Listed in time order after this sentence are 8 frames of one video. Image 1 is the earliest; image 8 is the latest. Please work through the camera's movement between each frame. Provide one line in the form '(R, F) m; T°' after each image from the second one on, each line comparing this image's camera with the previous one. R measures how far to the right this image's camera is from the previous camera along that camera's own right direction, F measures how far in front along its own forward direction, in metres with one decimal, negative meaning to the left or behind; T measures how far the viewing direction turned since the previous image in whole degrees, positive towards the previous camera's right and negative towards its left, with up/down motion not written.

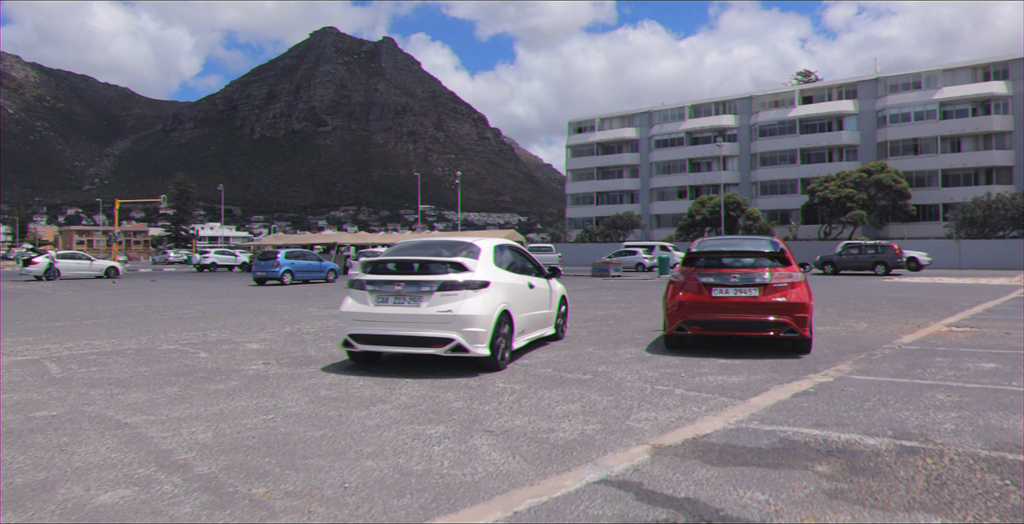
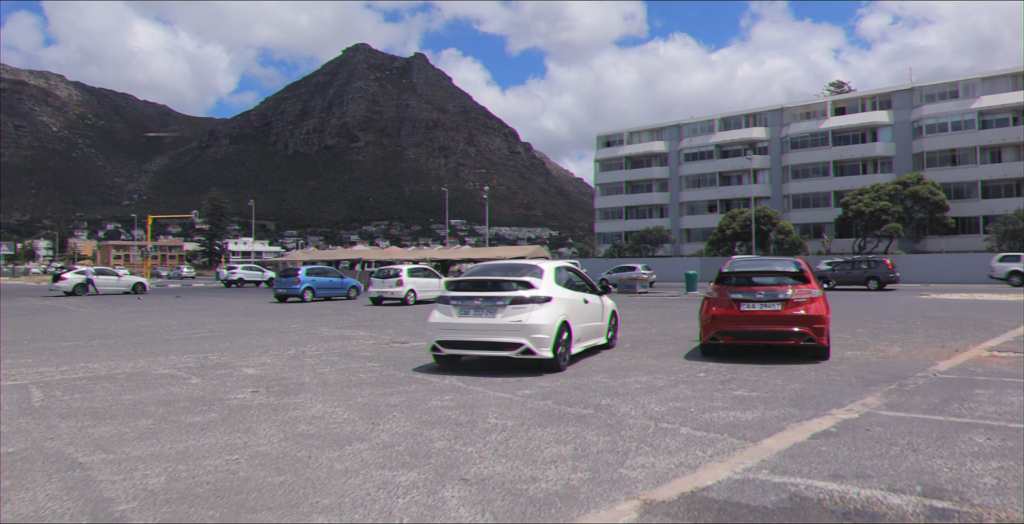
(+0.3, +0.5) m; -2°
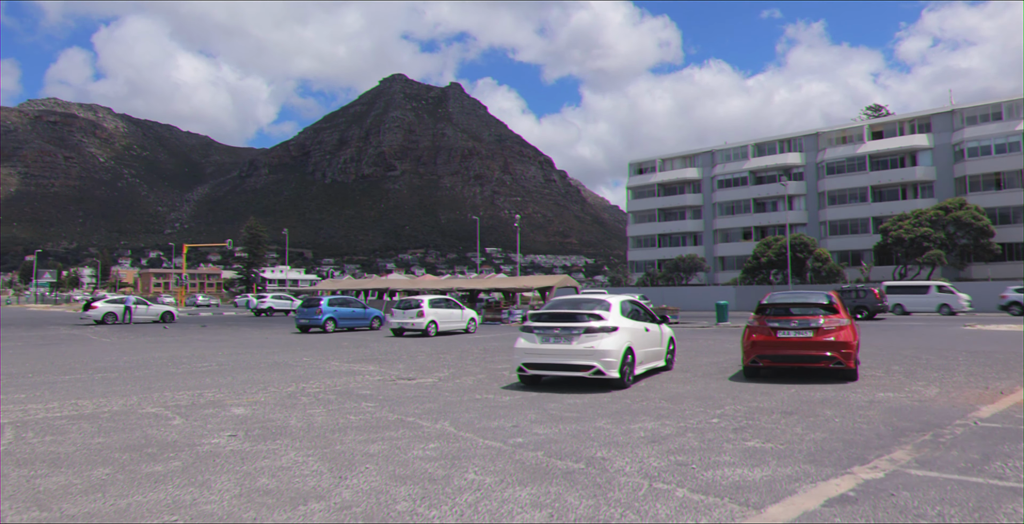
(+0.4, +0.6) m; -3°
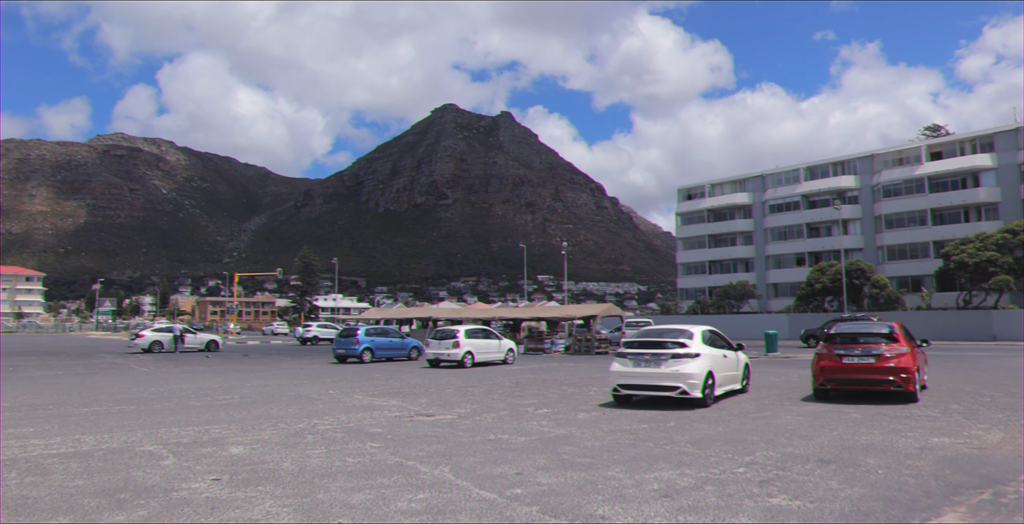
(+0.4, +0.7) m; -4°
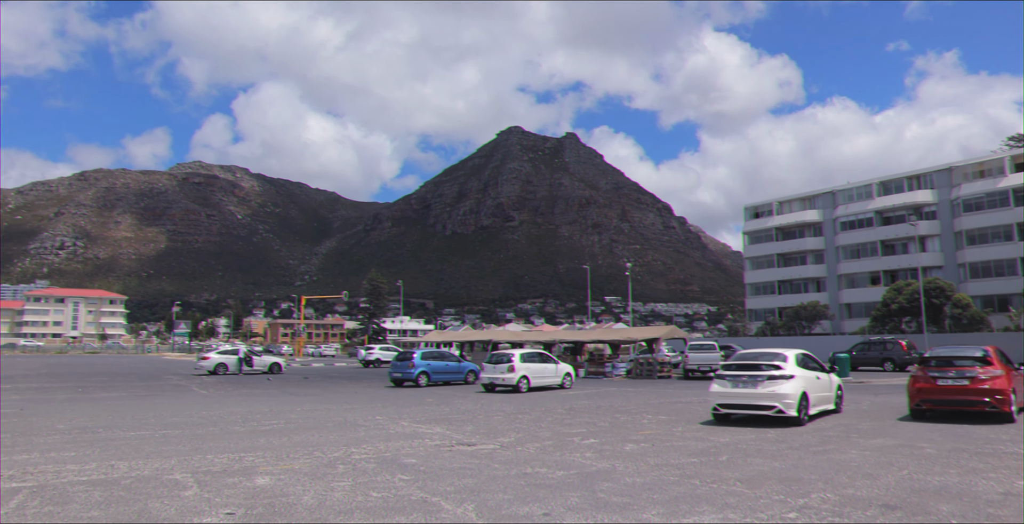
(+0.3, +0.5) m; -5°
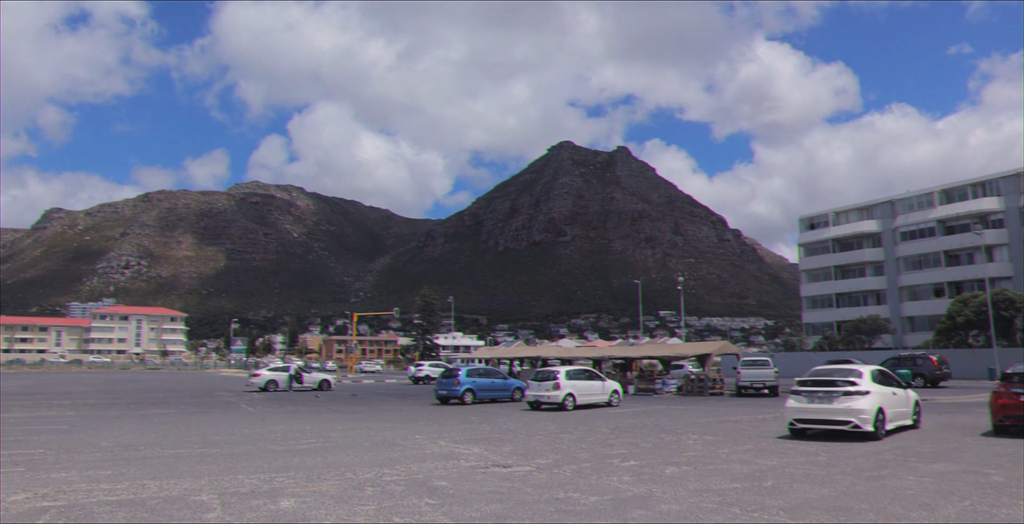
(+0.2, +0.4) m; -4°
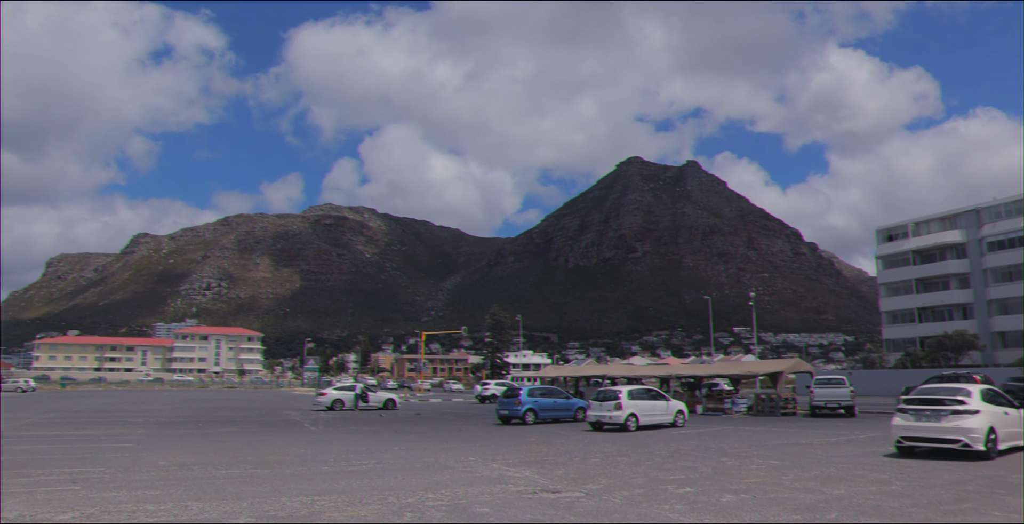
(+0.3, +0.4) m; -5°
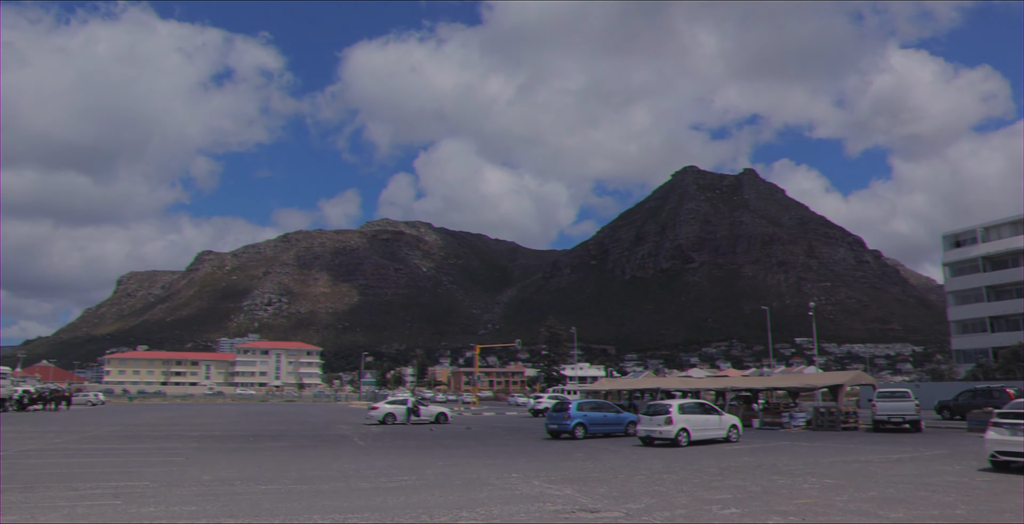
(+0.3, +0.3) m; -4°
